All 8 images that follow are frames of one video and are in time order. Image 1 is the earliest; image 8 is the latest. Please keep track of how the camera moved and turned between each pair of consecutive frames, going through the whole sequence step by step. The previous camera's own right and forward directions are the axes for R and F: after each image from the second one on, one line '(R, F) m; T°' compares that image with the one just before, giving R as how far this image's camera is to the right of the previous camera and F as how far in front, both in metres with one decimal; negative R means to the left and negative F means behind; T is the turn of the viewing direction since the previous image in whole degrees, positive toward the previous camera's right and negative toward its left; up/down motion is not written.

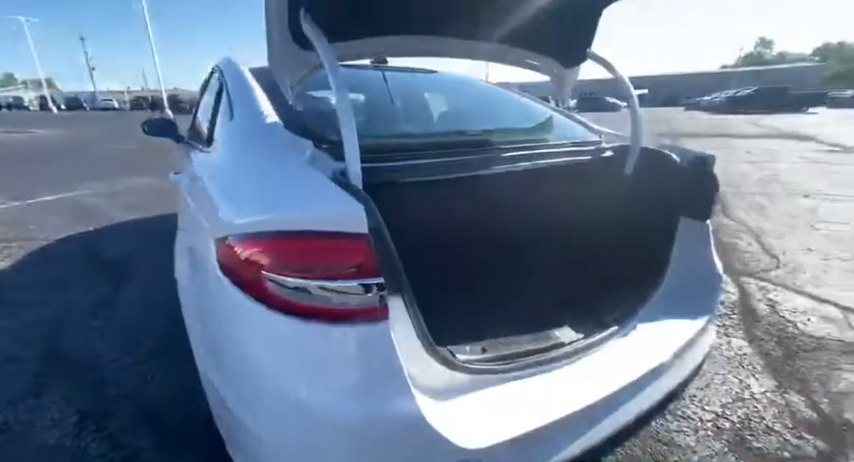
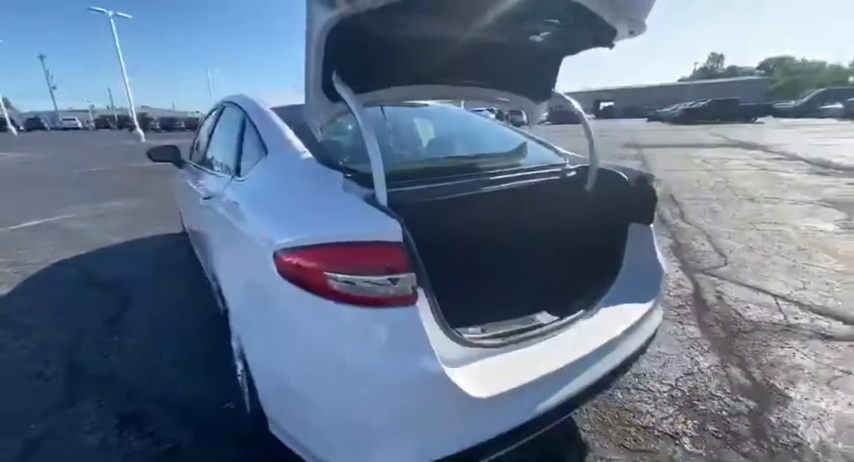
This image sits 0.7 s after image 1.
(-0.1, -0.3) m; +3°
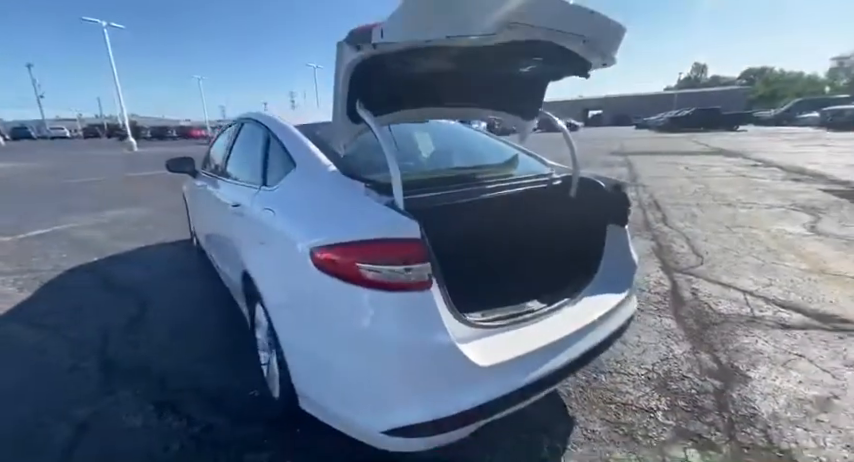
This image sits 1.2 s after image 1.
(-0.1, -0.2) m; +1°
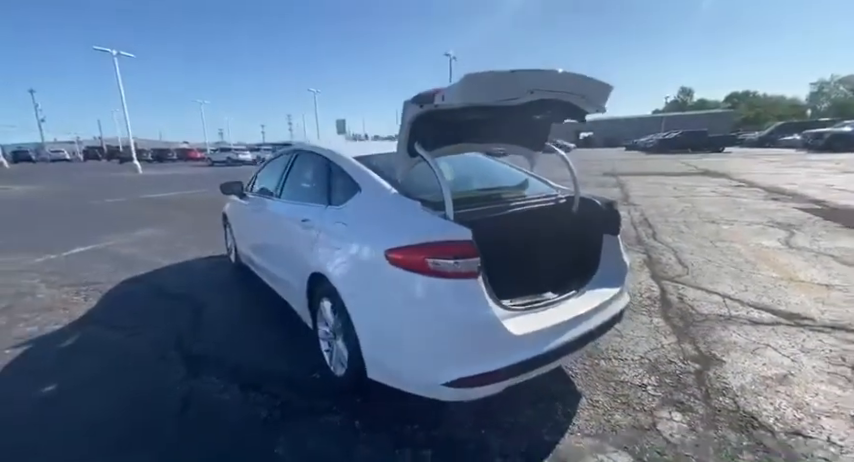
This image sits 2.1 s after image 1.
(-0.2, -0.5) m; +1°
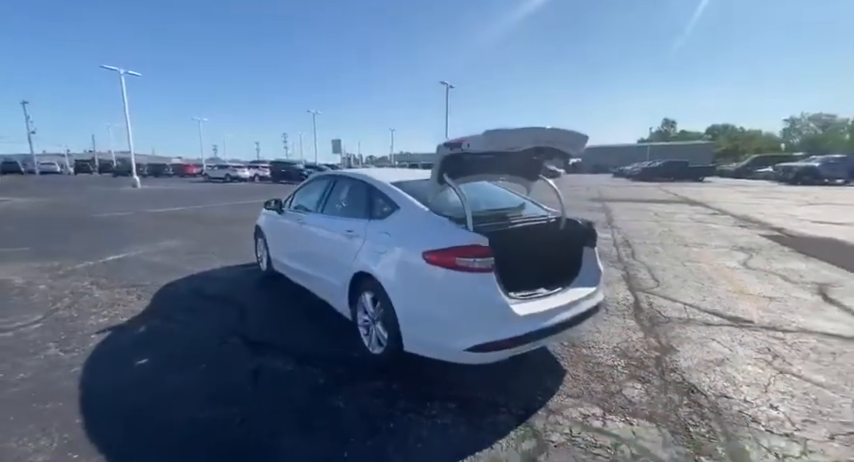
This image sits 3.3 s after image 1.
(-0.2, -0.7) m; +1°
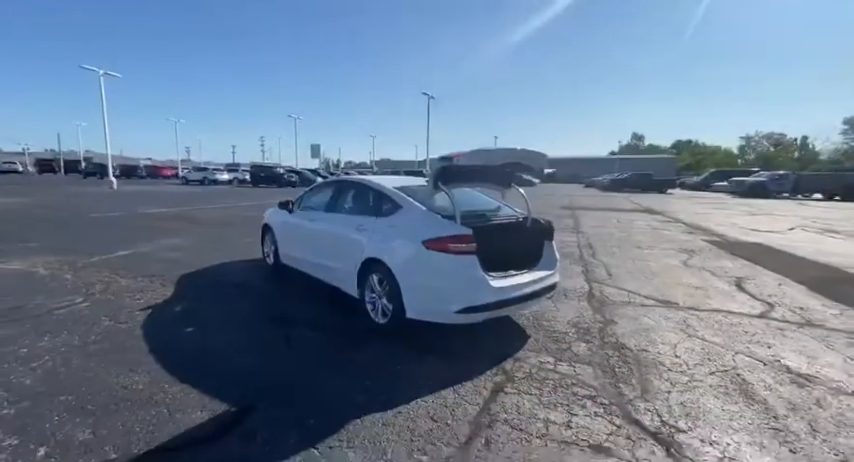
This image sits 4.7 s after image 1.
(-0.2, -0.8) m; +3°
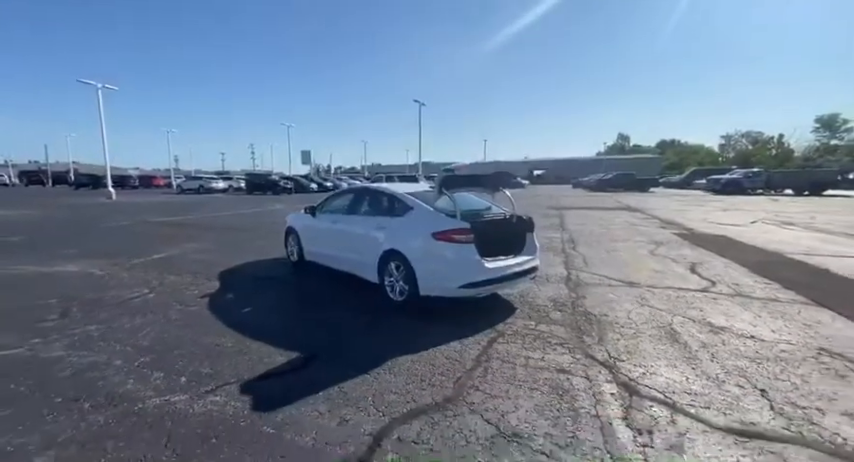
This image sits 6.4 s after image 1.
(-0.2, -1.0) m; +1°
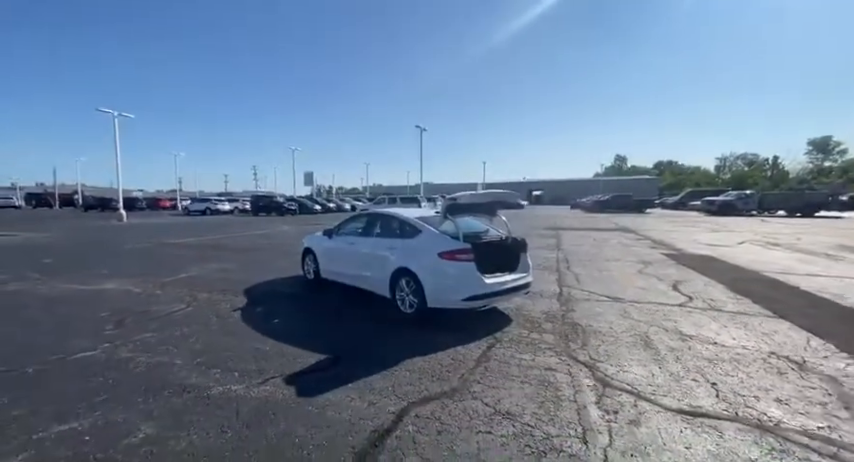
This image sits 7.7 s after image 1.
(-0.1, -0.7) m; 0°
